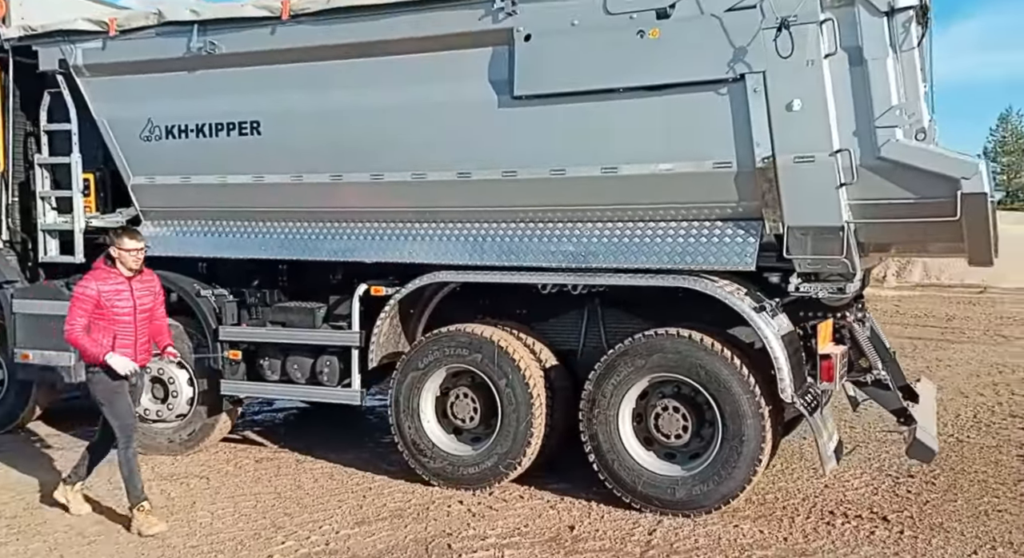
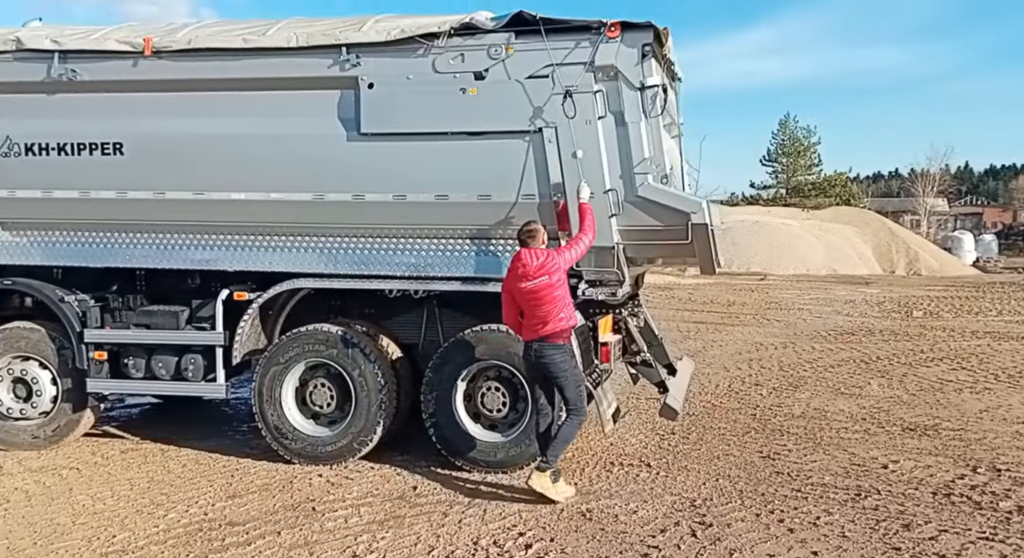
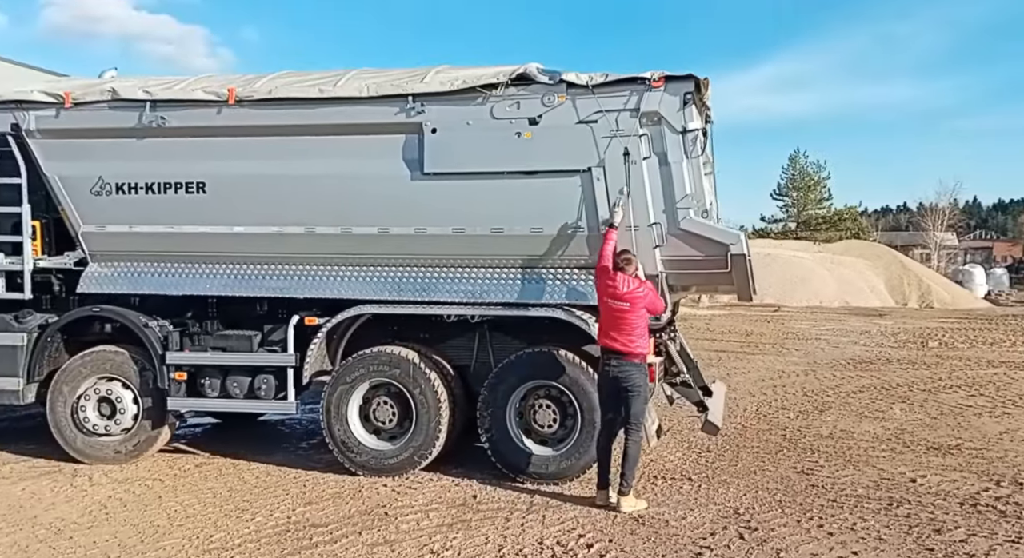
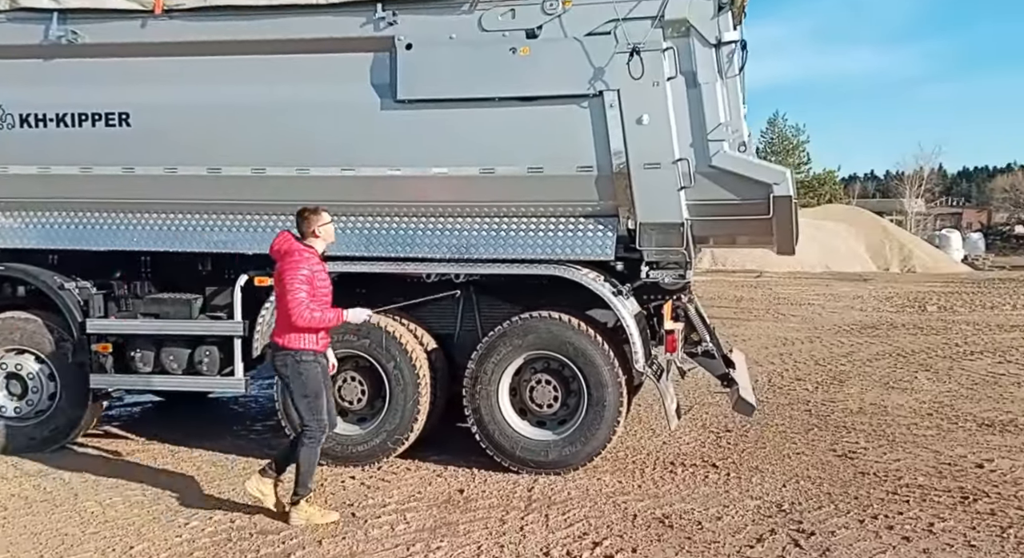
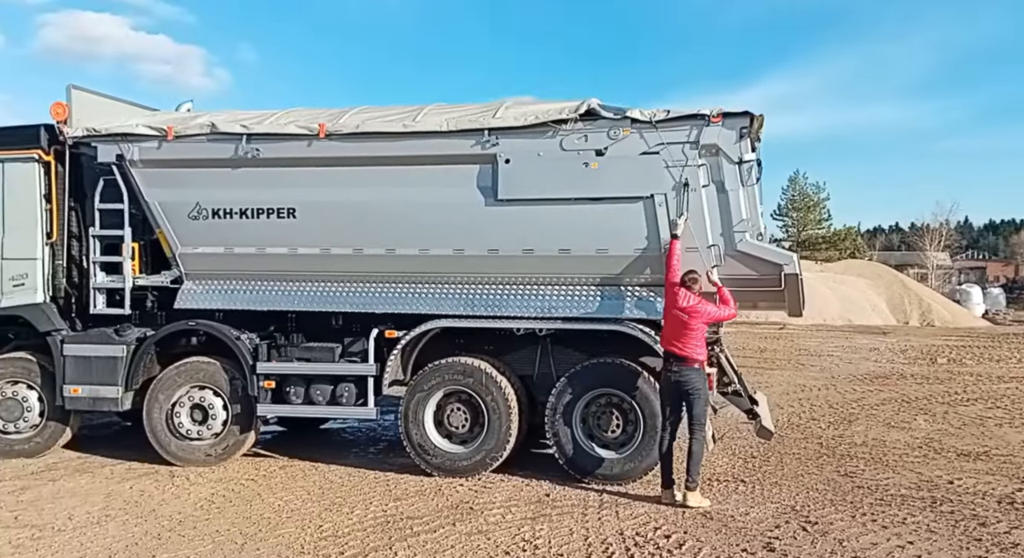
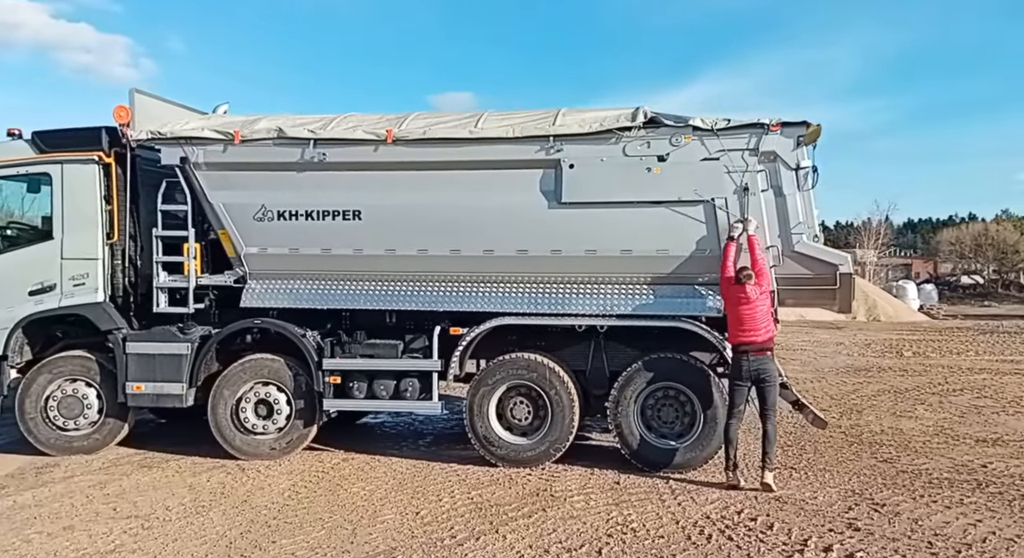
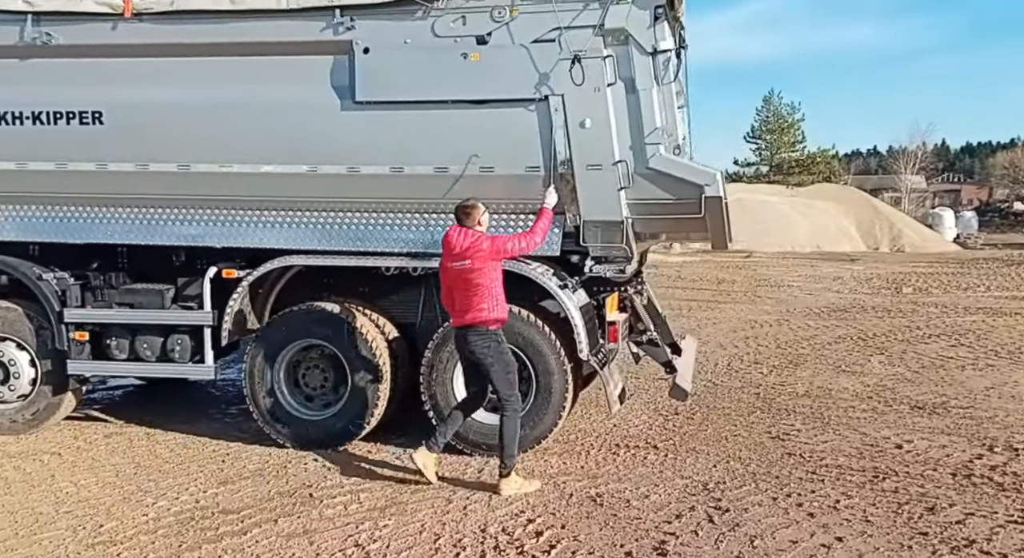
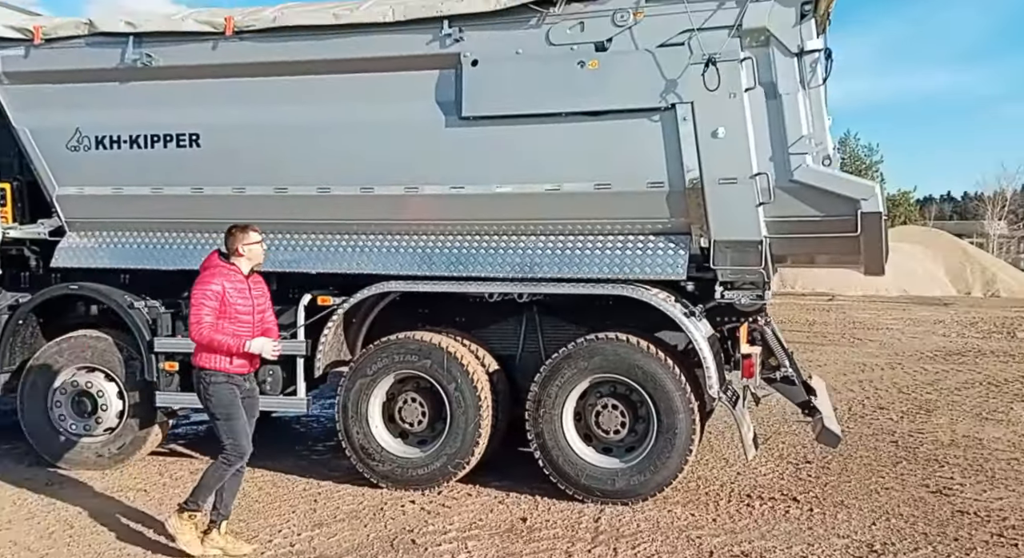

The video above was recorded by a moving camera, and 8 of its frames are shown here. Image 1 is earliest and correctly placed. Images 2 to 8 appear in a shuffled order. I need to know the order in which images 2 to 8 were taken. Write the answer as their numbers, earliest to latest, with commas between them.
8, 4, 7, 2, 3, 5, 6
